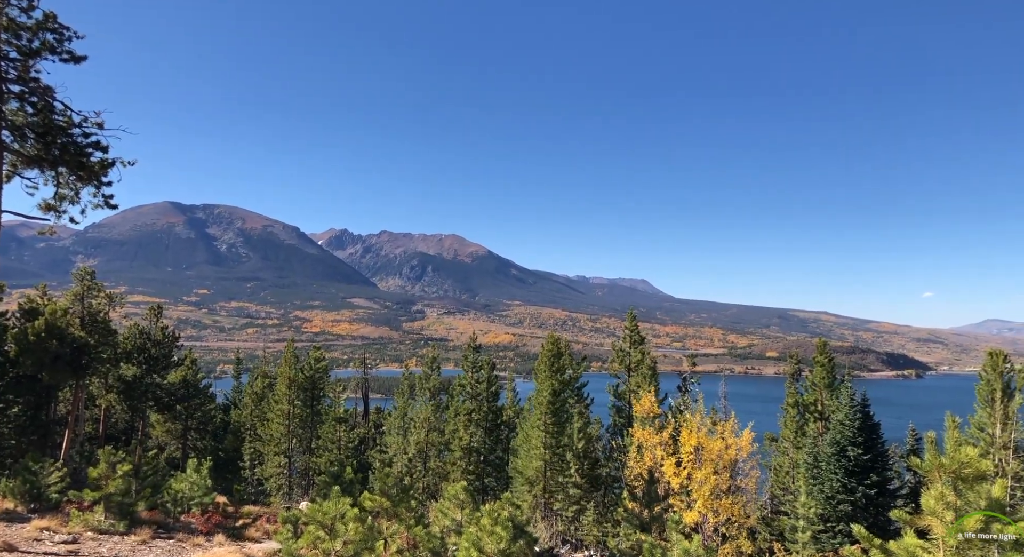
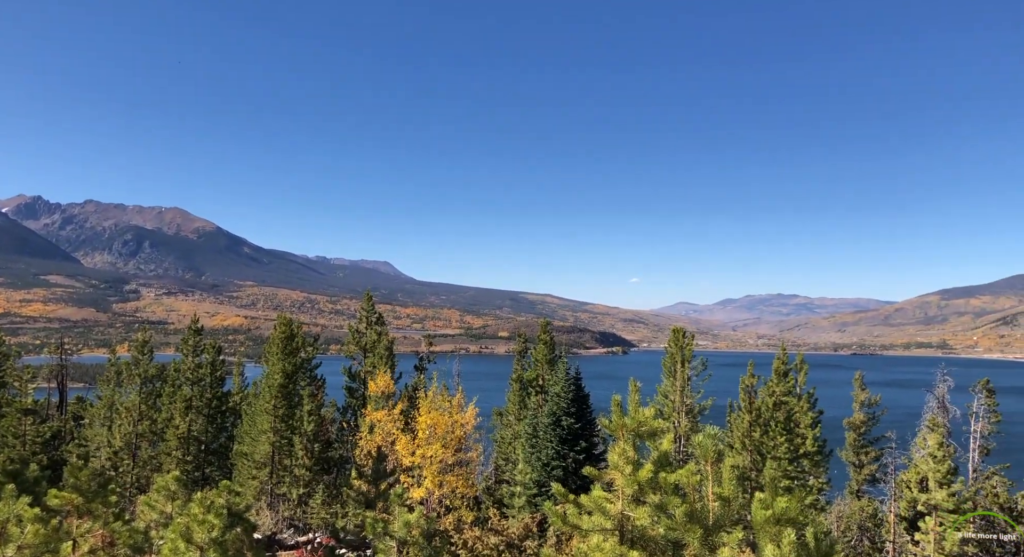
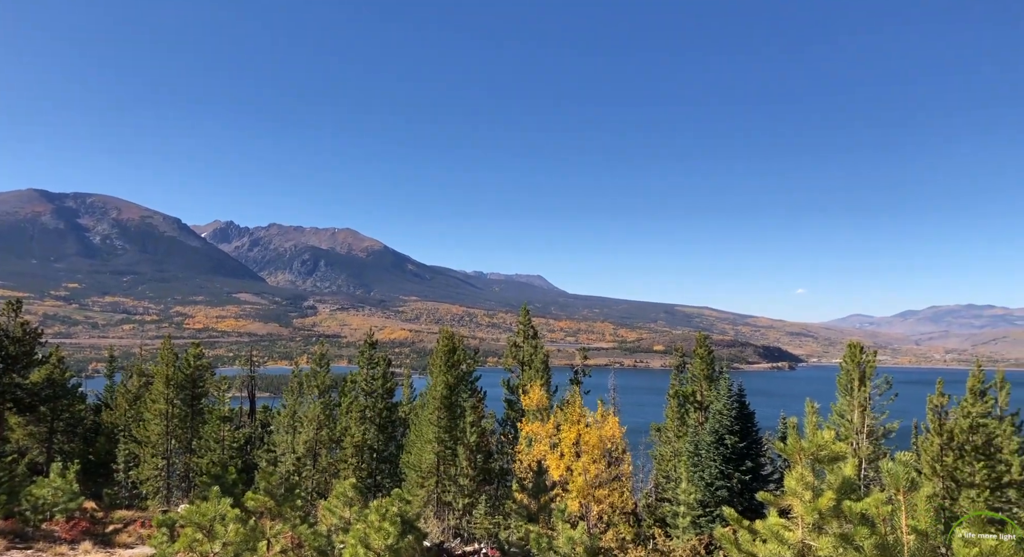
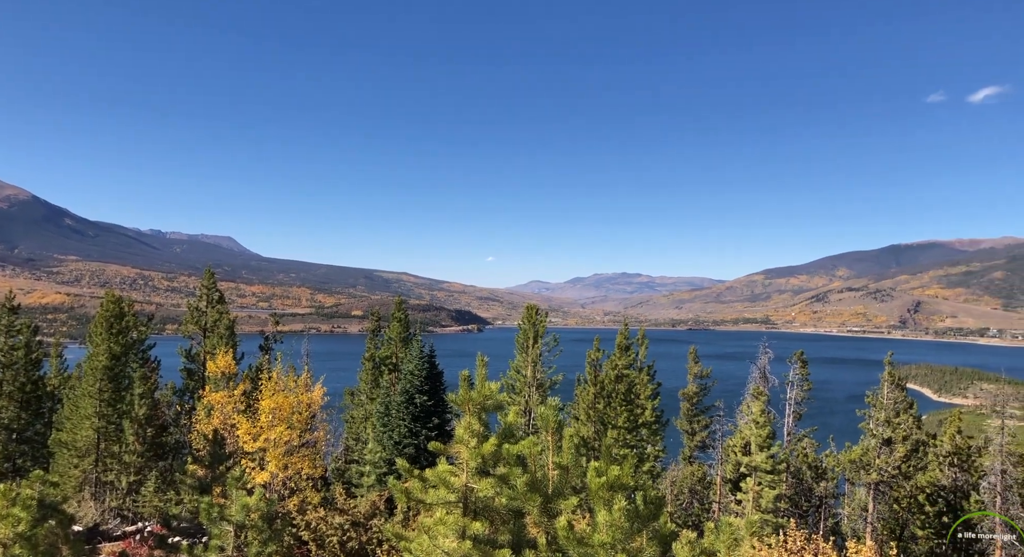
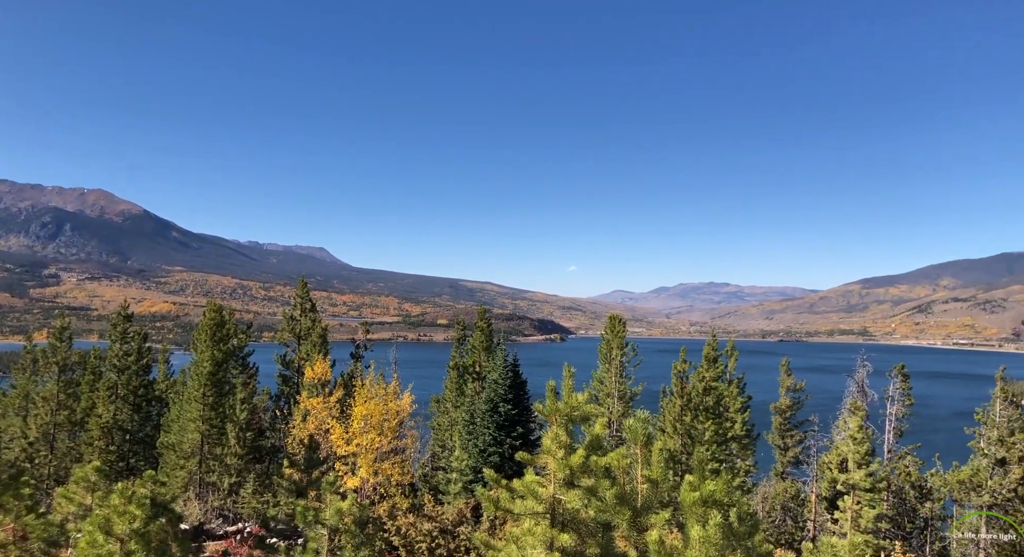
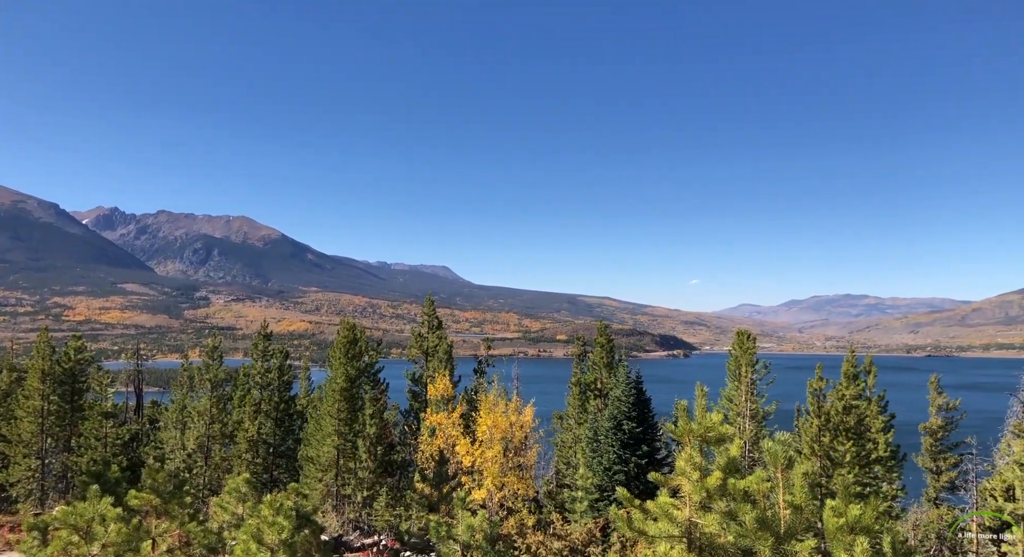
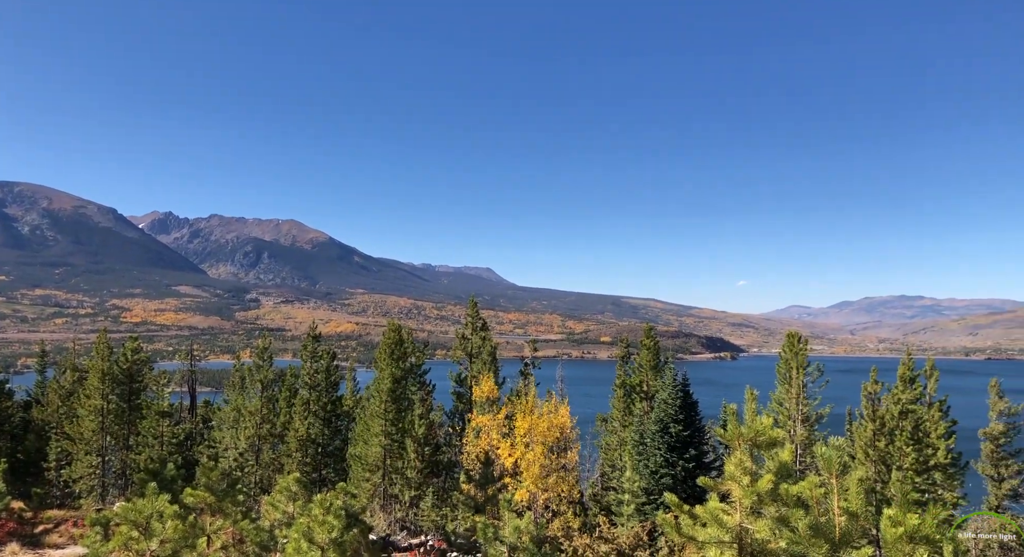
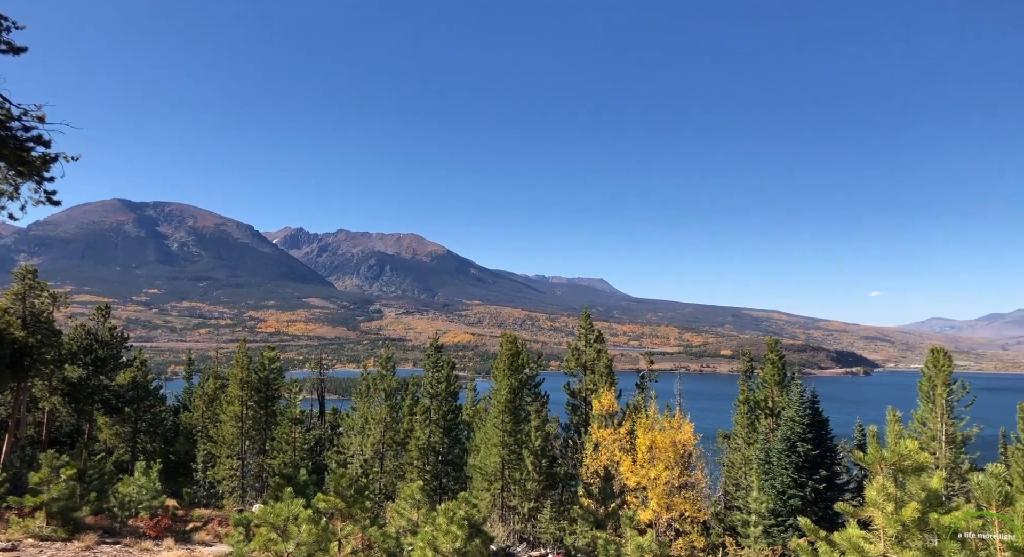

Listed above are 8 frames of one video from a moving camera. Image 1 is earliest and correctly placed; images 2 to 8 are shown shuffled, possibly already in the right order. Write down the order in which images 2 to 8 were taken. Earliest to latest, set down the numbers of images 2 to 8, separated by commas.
8, 3, 7, 6, 2, 5, 4
